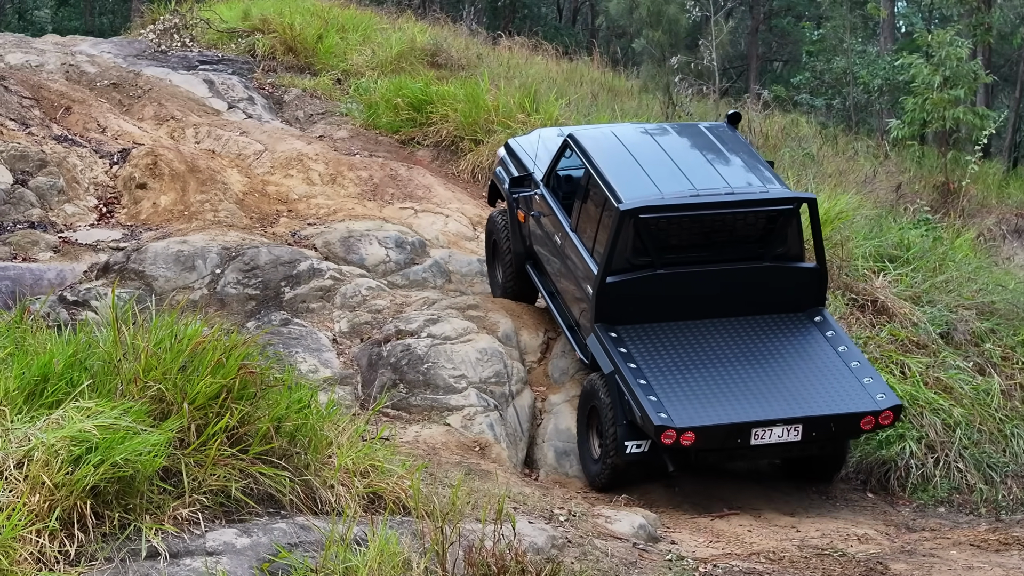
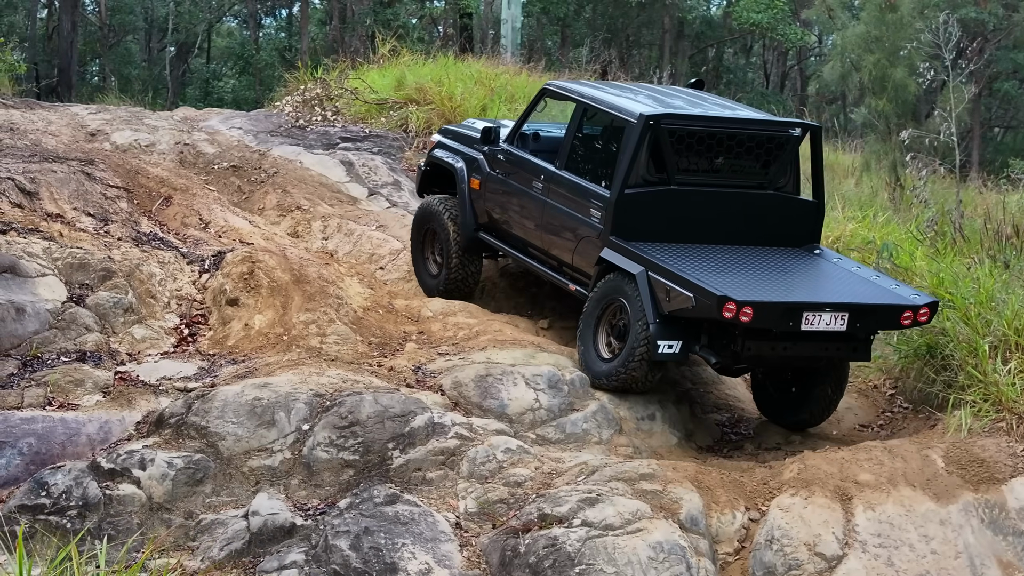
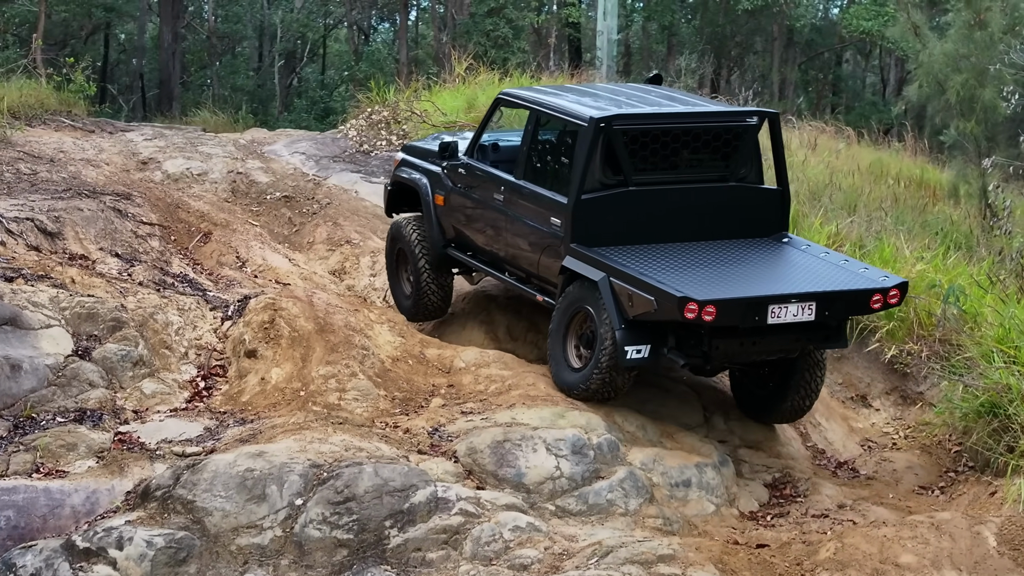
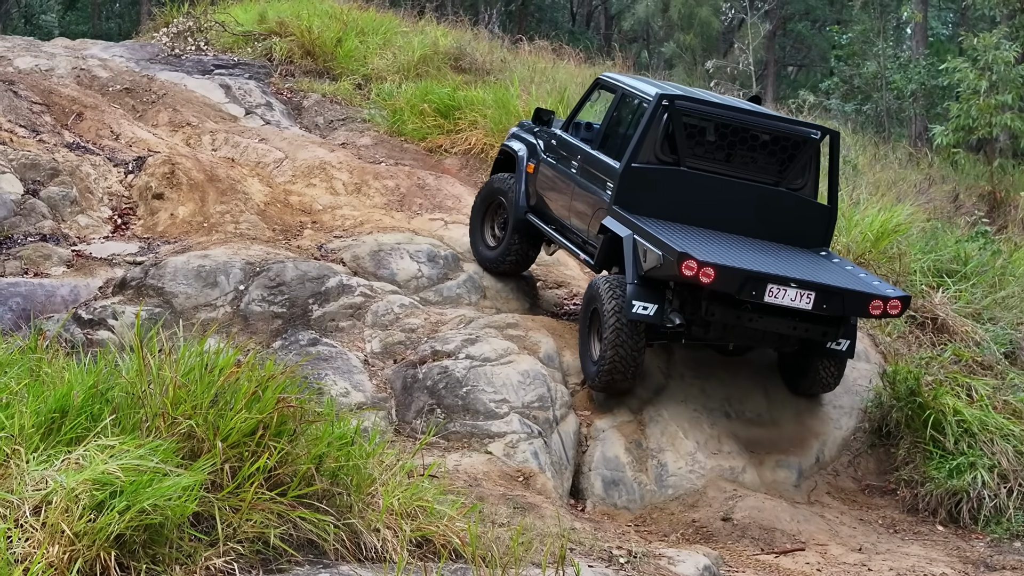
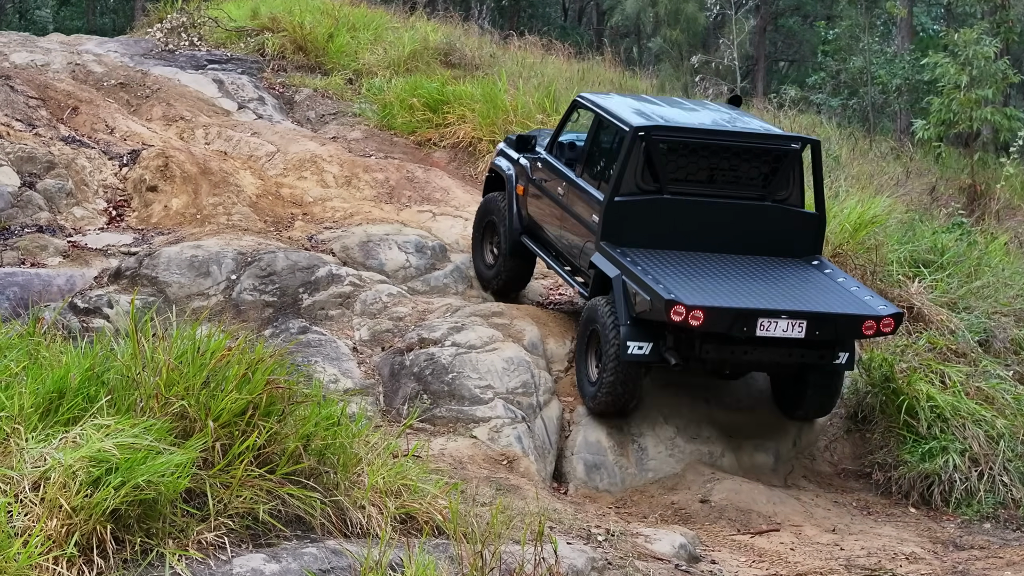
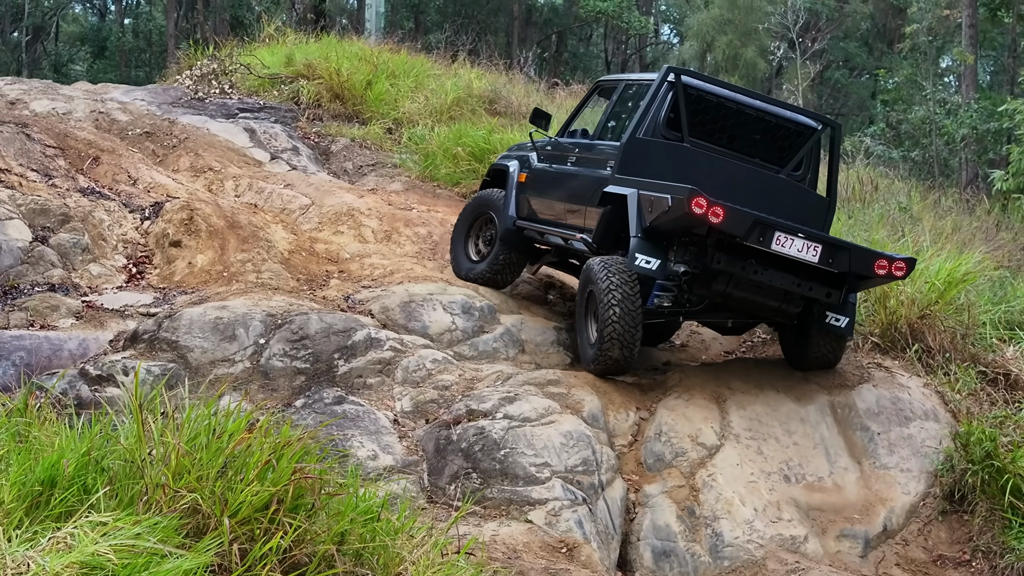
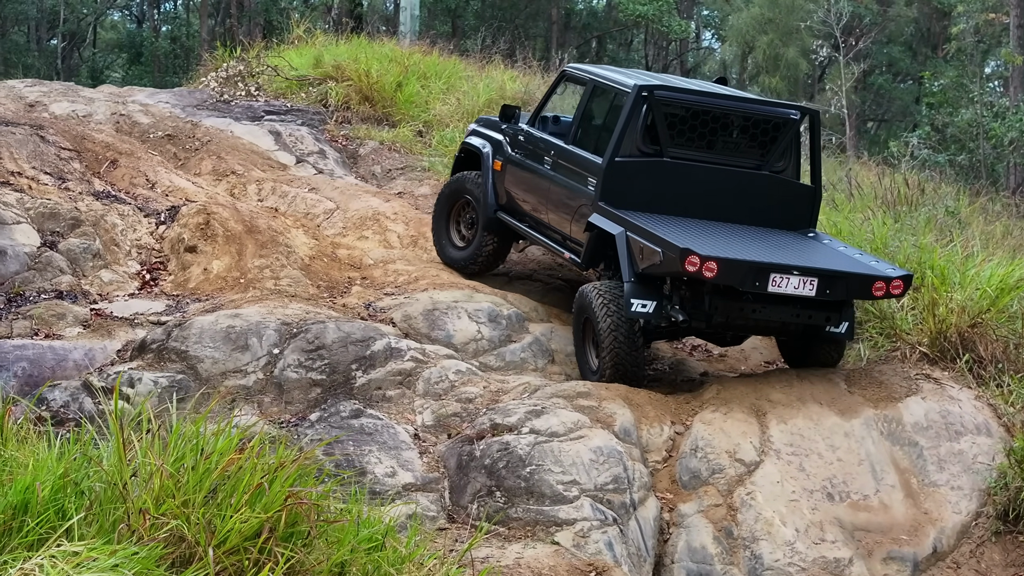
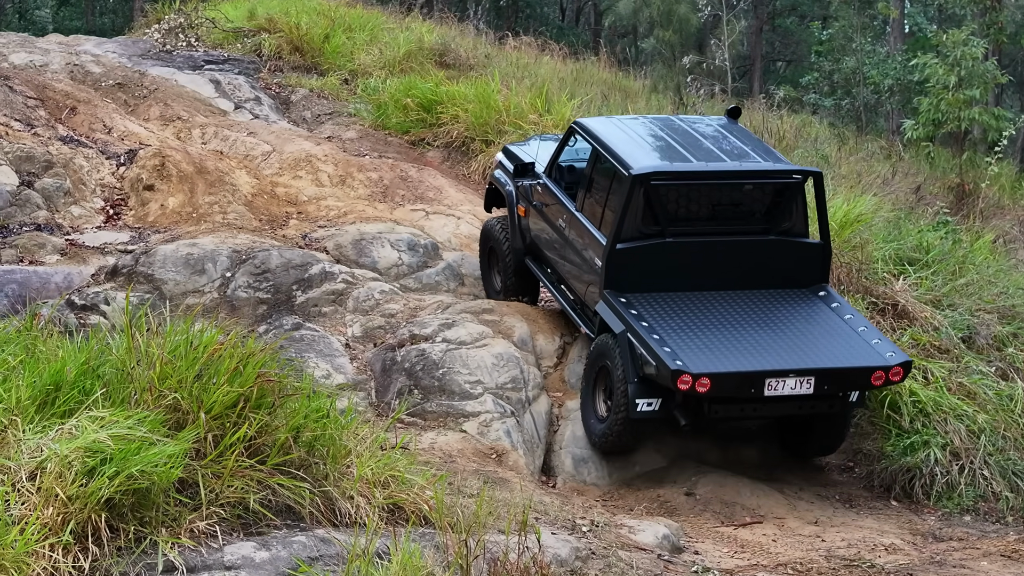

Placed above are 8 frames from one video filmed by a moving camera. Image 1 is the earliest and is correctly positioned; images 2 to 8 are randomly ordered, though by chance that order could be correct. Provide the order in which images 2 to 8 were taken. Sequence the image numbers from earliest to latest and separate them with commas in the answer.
8, 5, 4, 6, 7, 2, 3
